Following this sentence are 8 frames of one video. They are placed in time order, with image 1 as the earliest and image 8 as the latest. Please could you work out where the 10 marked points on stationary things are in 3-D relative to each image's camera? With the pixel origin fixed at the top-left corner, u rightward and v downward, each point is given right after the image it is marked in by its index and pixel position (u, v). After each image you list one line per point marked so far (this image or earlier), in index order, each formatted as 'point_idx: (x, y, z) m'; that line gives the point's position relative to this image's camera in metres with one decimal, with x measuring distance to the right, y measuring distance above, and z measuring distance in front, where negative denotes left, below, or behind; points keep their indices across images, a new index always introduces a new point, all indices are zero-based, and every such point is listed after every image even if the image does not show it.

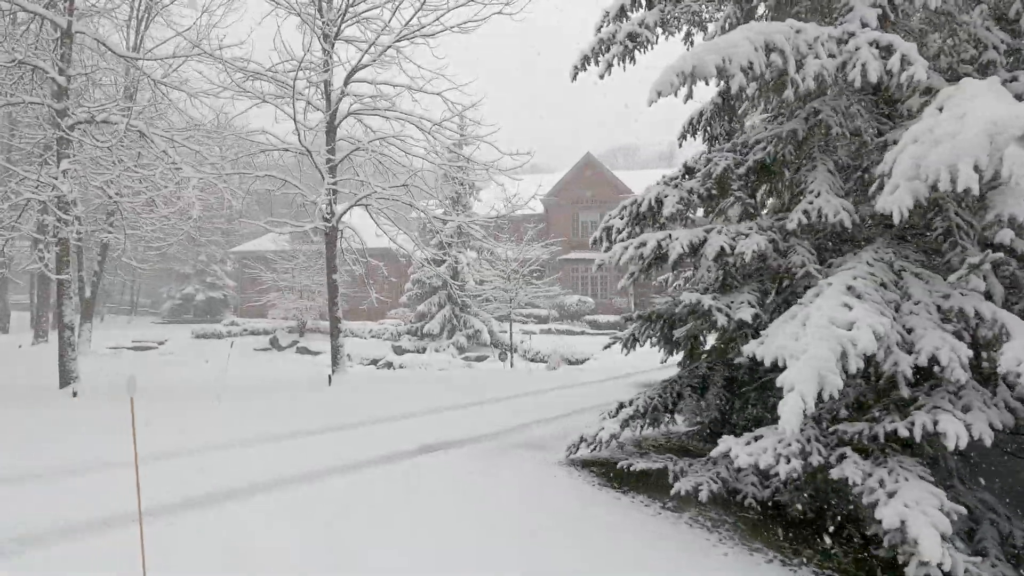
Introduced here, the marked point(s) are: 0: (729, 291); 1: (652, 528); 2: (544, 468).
0: (+1.7, 0.0, +4.2) m
1: (+0.9, -1.6, +3.6) m
2: (+0.3, -1.6, +4.9) m
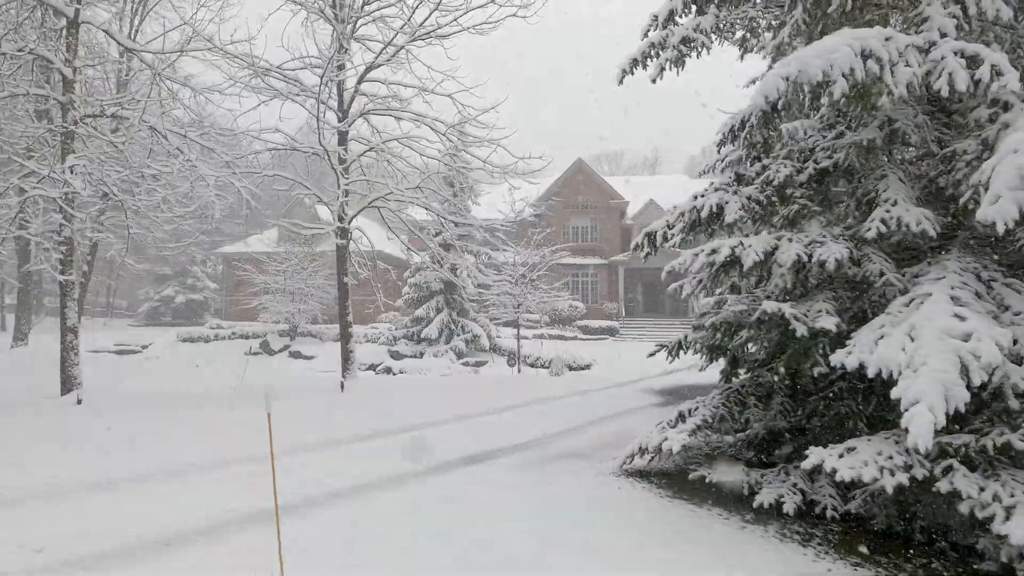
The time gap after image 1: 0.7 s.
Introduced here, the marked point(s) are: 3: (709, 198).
0: (+2.2, -0.1, +4.1) m
1: (+1.5, -1.6, +3.5) m
2: (+0.8, -1.7, +4.8) m
3: (+1.7, +0.8, +4.7) m
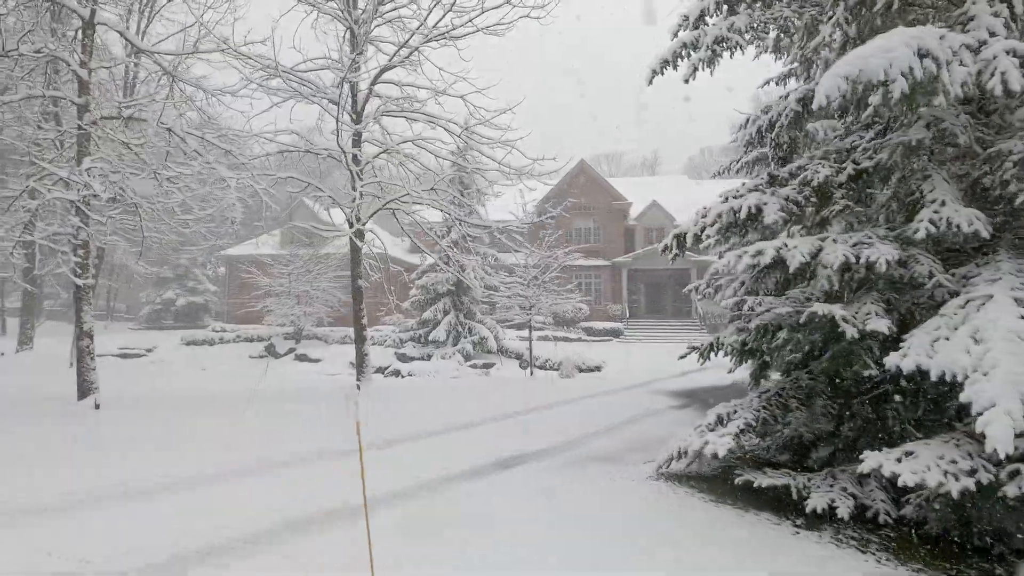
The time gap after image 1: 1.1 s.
0: (+2.5, -0.1, +4.1) m
1: (+1.8, -1.6, +3.4) m
2: (+1.1, -1.7, +4.7) m
3: (+2.0, +0.8, +4.7) m
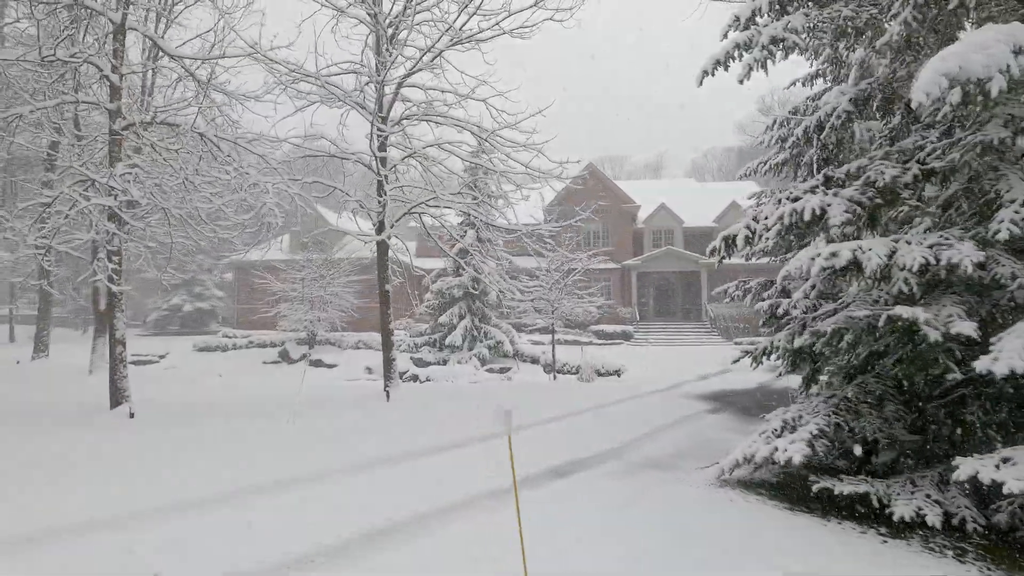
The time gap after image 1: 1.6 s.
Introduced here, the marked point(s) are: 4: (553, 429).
0: (+3.0, -0.1, +4.0) m
1: (+2.3, -1.7, +3.3) m
2: (+1.6, -1.7, +4.7) m
3: (+2.5, +0.7, +4.6) m
4: (+0.6, -2.0, +7.6) m
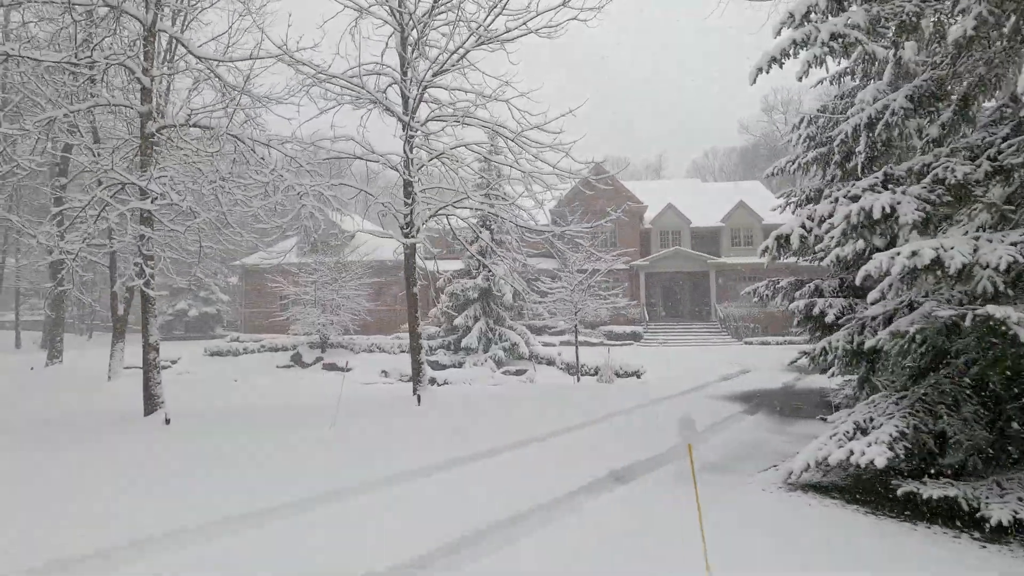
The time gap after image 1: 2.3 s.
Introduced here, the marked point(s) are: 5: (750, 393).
0: (+3.5, -0.1, +3.9) m
1: (+2.8, -1.6, +3.3) m
2: (+2.2, -1.7, +4.6) m
3: (+3.1, +0.7, +4.5) m
4: (+1.1, -2.0, +7.5) m
5: (+4.9, -2.1, +11.1) m
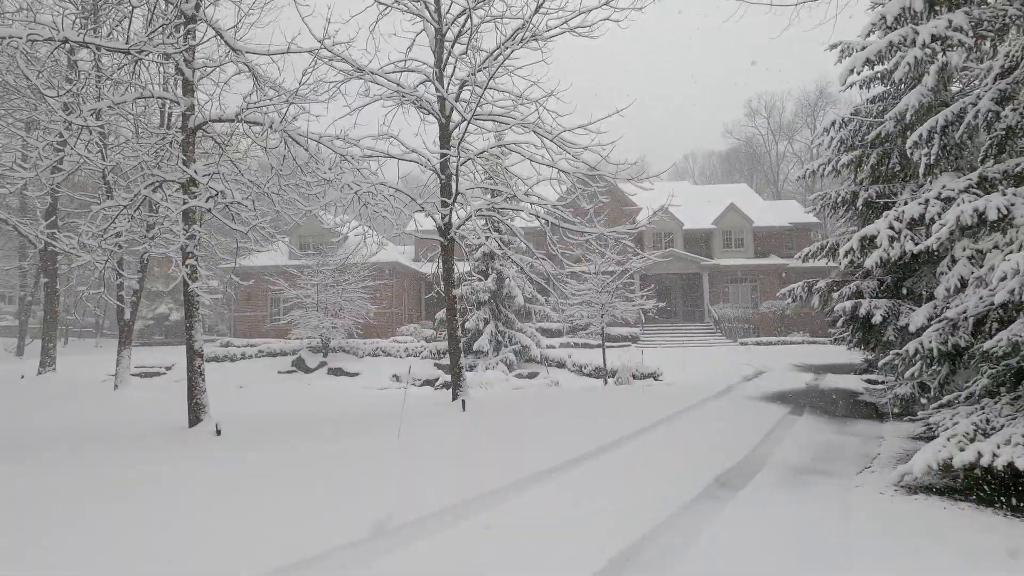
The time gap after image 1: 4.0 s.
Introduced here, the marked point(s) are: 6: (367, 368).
0: (+4.5, -0.1, +4.0) m
1: (+3.9, -1.7, +3.3) m
2: (+3.1, -1.7, +4.5) m
3: (+4.0, +0.7, +4.5) m
4: (+1.9, -2.0, +7.4) m
5: (+5.5, -2.2, +11.1) m
6: (-4.6, -2.5, +17.3) m
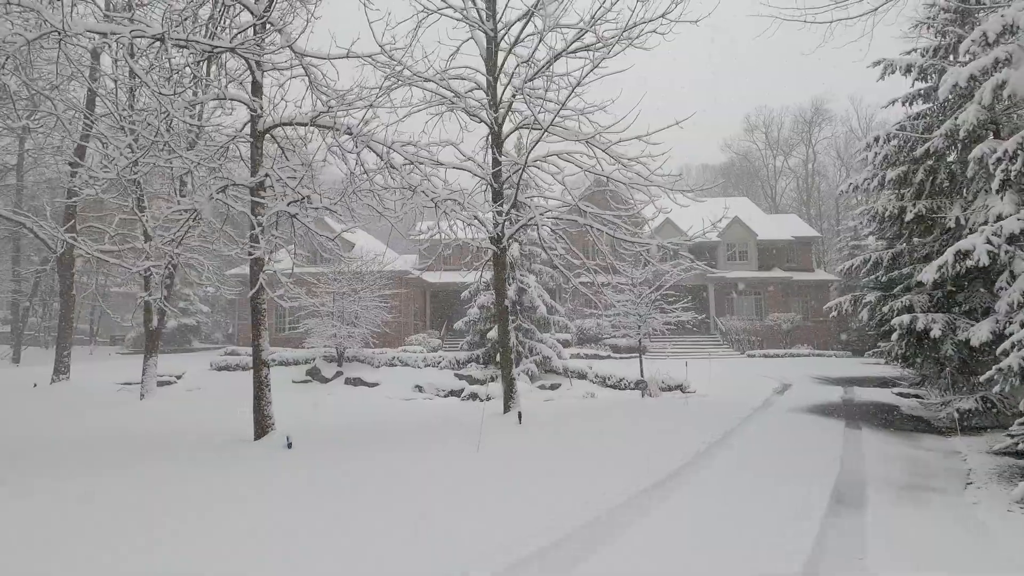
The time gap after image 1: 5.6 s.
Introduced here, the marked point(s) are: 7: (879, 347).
0: (+5.6, -0.2, +4.0) m
1: (+4.9, -1.8, +3.2) m
2: (+4.1, -1.9, +4.5) m
3: (+5.1, +0.6, +4.6) m
4: (+2.8, -2.2, +7.3) m
5: (+6.3, -2.4, +11.1) m
6: (-3.9, -2.8, +17.0) m
7: (+7.1, -1.1, +10.5) m
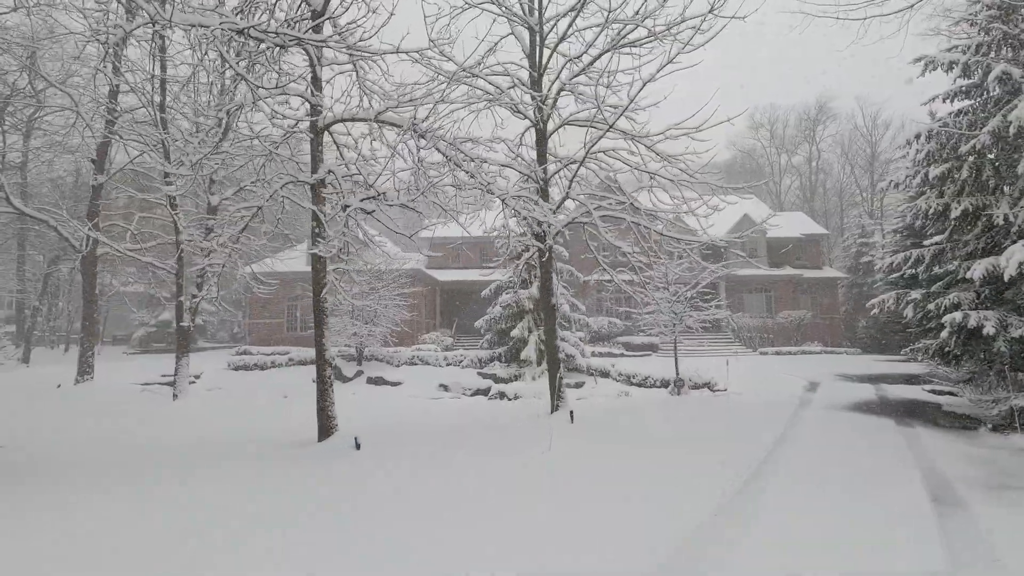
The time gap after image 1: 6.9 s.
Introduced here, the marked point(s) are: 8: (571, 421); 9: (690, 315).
0: (+6.4, -0.2, +3.9) m
1: (+5.8, -1.7, +3.2) m
2: (+5.0, -1.8, +4.5) m
3: (+5.9, +0.6, +4.5) m
4: (+3.7, -2.2, +7.3) m
5: (+7.1, -2.4, +11.1) m
6: (-3.2, -2.8, +16.9) m
7: (+7.9, -1.1, +10.5) m
8: (+0.8, -2.2, +9.7) m
9: (+4.5, -0.7, +13.8) m
